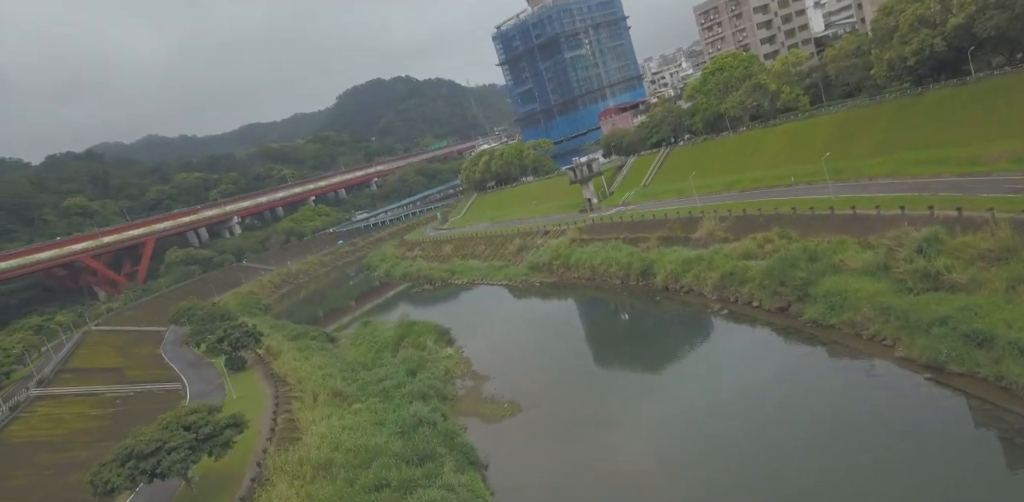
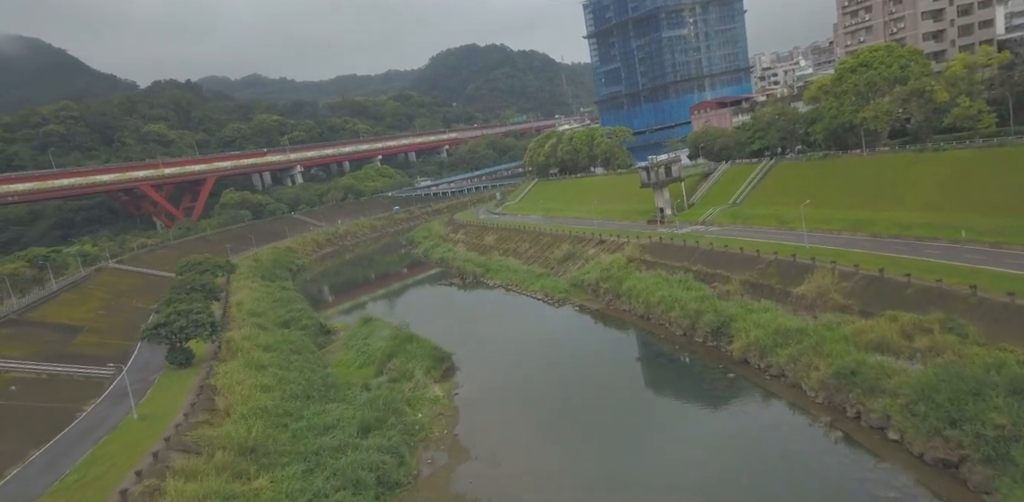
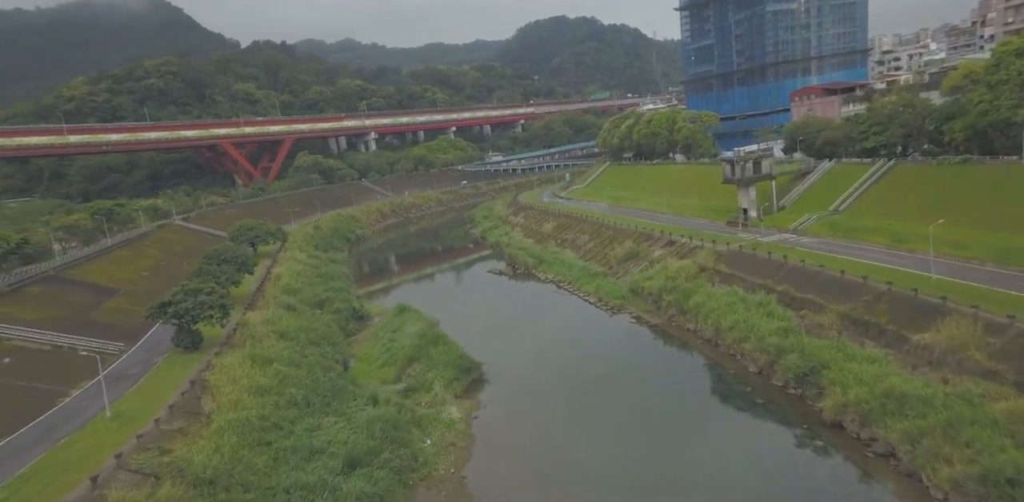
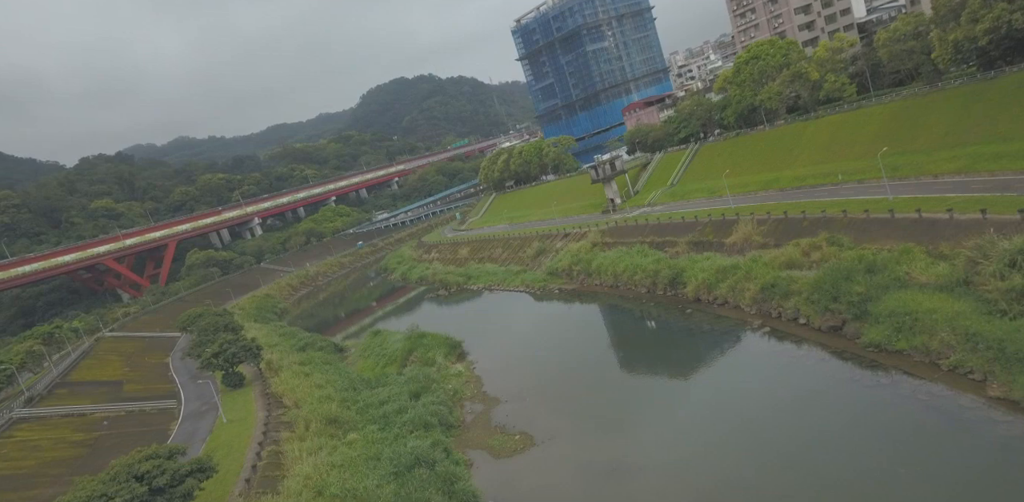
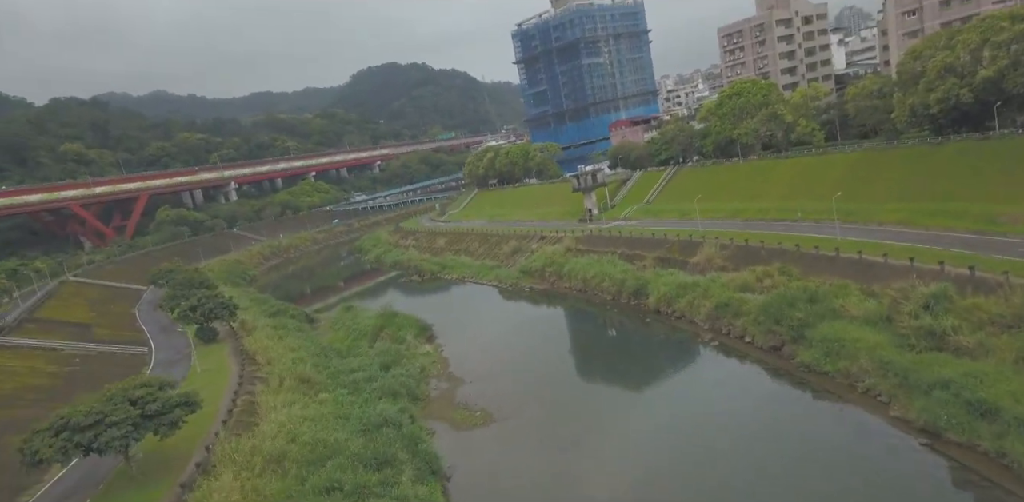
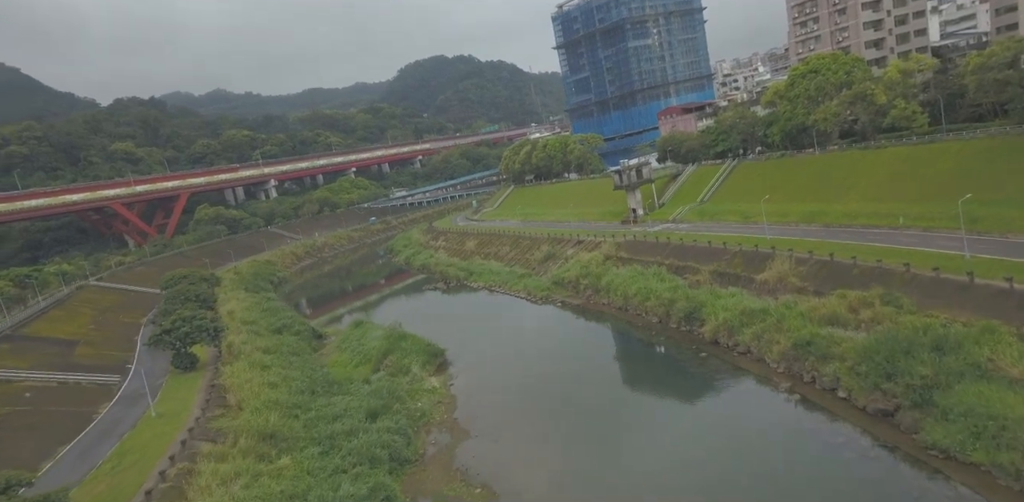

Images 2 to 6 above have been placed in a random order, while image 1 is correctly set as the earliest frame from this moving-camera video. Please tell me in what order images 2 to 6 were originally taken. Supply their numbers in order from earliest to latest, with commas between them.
5, 4, 6, 2, 3
